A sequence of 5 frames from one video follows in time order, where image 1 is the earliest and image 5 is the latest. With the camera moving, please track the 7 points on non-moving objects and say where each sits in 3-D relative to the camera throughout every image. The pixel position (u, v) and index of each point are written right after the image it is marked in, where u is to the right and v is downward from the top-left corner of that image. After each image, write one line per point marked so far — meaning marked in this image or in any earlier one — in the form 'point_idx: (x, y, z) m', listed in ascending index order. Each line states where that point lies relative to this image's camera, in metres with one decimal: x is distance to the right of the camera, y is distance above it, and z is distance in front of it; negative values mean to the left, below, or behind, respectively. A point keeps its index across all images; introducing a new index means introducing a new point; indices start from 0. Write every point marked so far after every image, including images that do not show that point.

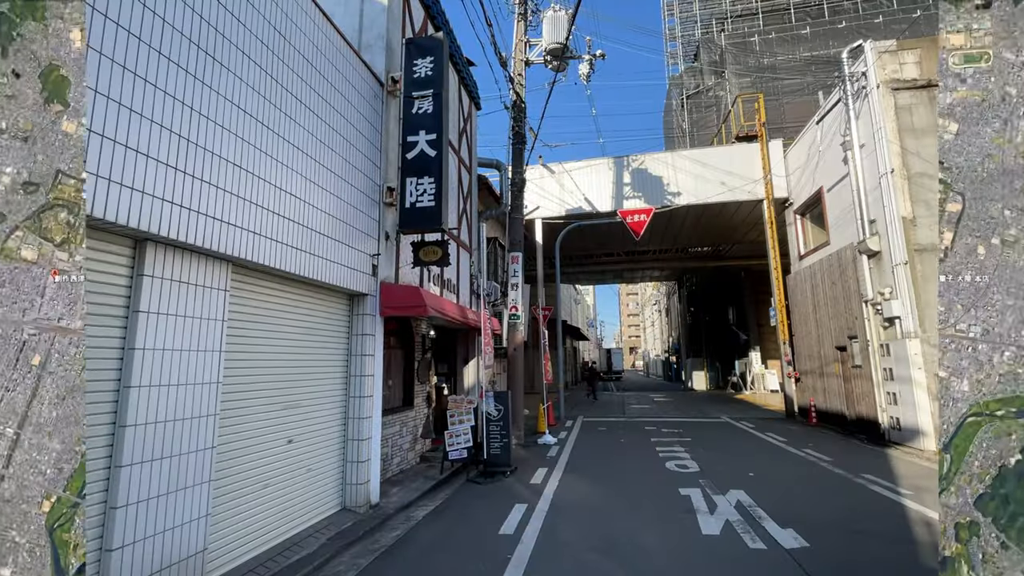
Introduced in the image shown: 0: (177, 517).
0: (-2.4, -1.7, +3.9) m
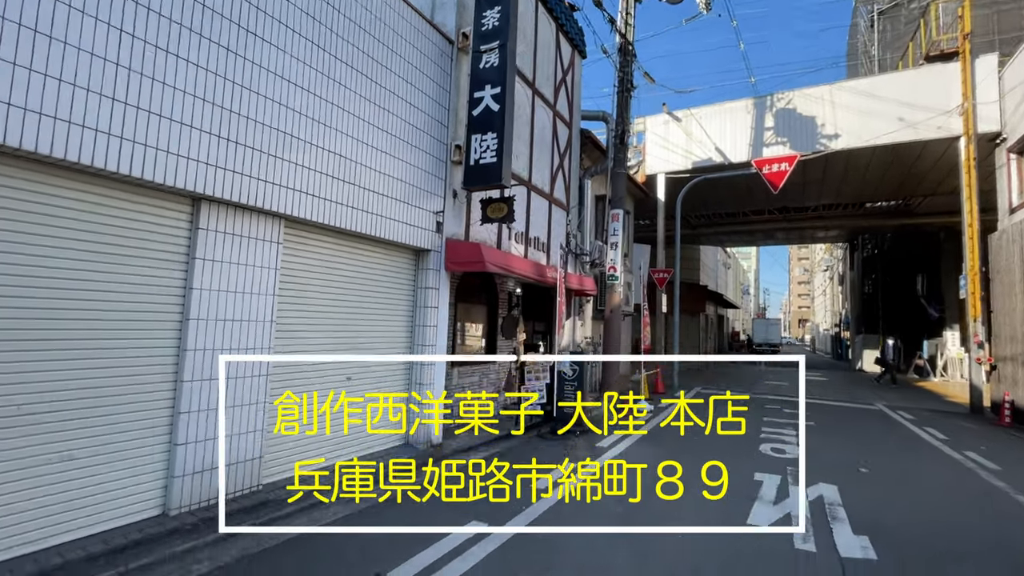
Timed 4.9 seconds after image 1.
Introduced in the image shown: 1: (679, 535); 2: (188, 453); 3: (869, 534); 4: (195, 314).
0: (-2.5, -1.2, +4.6) m
1: (+1.4, -2.1, +4.3) m
2: (-2.6, -1.4, +4.3) m
3: (+3.1, -2.1, +4.4) m
4: (-2.6, -0.2, +4.4) m
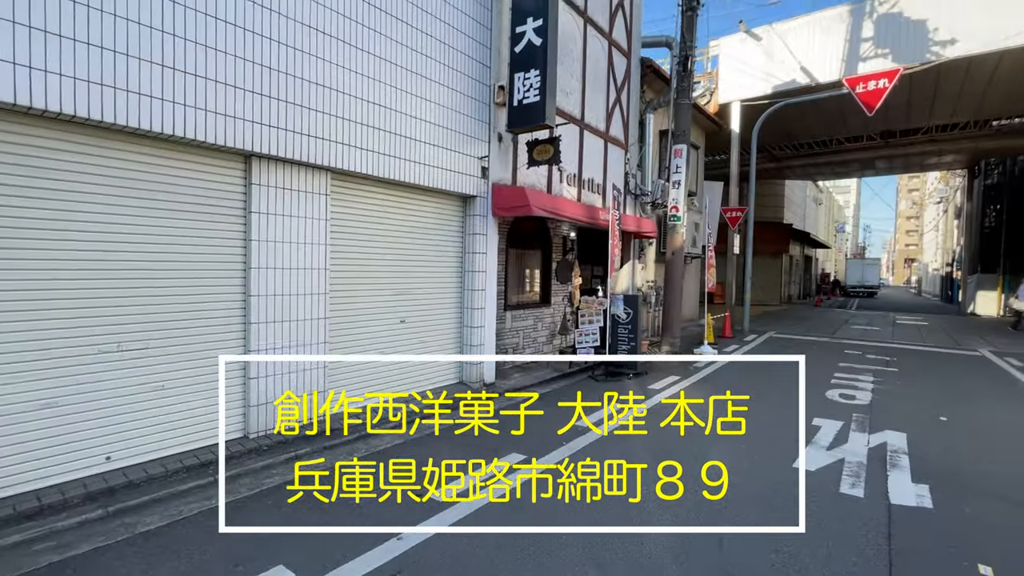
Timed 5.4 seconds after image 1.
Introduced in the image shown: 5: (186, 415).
0: (-2.1, -0.7, +5.0) m
1: (+1.7, -1.6, +4.2) m
2: (-2.3, -0.9, +4.8) m
3: (+3.3, -1.5, +4.1) m
4: (-2.4, +0.2, +4.7) m
5: (-2.8, -1.1, +4.3) m
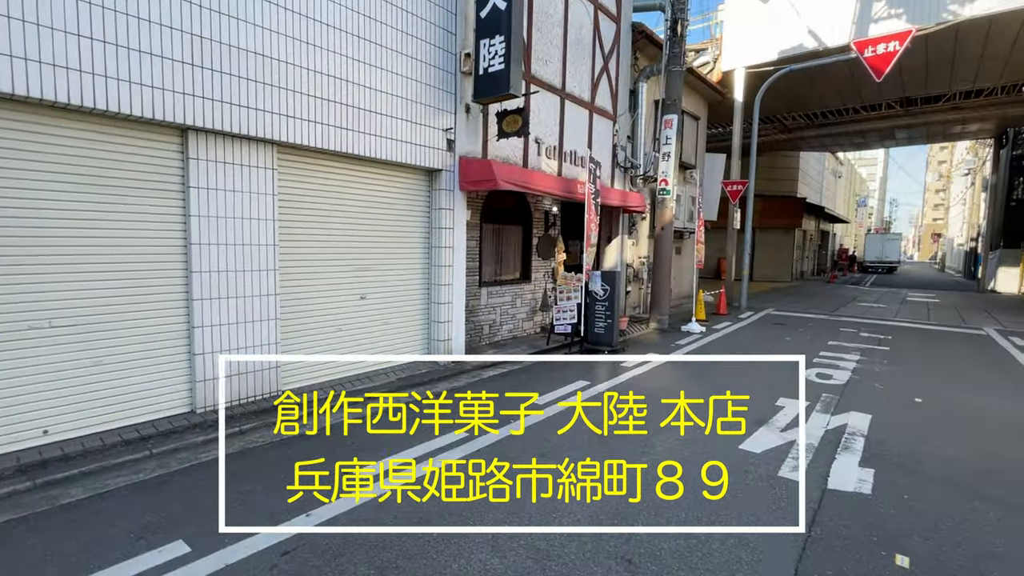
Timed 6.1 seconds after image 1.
0: (-2.6, -0.5, +5.0) m
1: (+1.2, -1.4, +4.1) m
2: (-2.8, -0.7, +4.8) m
3: (+2.8, -1.4, +3.9) m
4: (-2.9, +0.4, +4.7) m
5: (-3.3, -0.9, +4.4) m
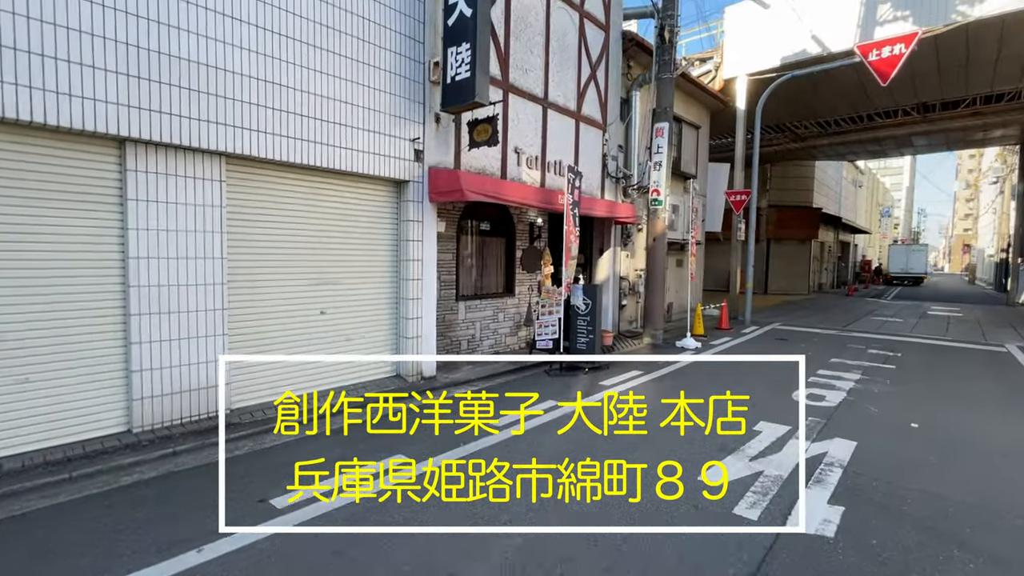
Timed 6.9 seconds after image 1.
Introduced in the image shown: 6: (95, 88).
0: (-3.1, -0.7, +4.9) m
1: (+0.7, -1.5, +3.8) m
2: (-3.3, -0.8, +4.6) m
3: (+2.3, -1.5, +3.4) m
4: (-3.3, +0.3, +4.6) m
5: (-3.8, -1.0, +4.2) m
6: (-3.5, +1.7, +4.3) m
